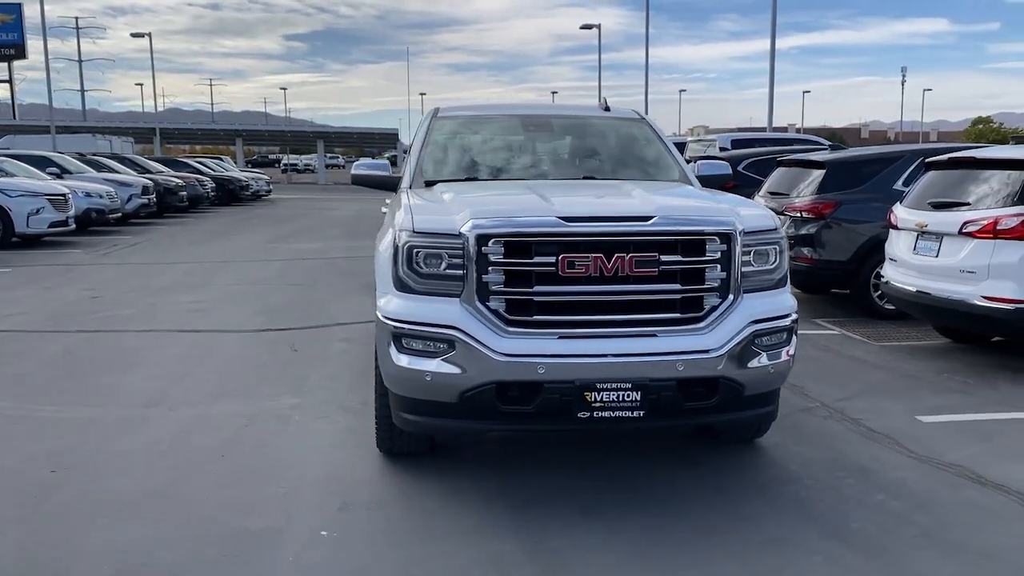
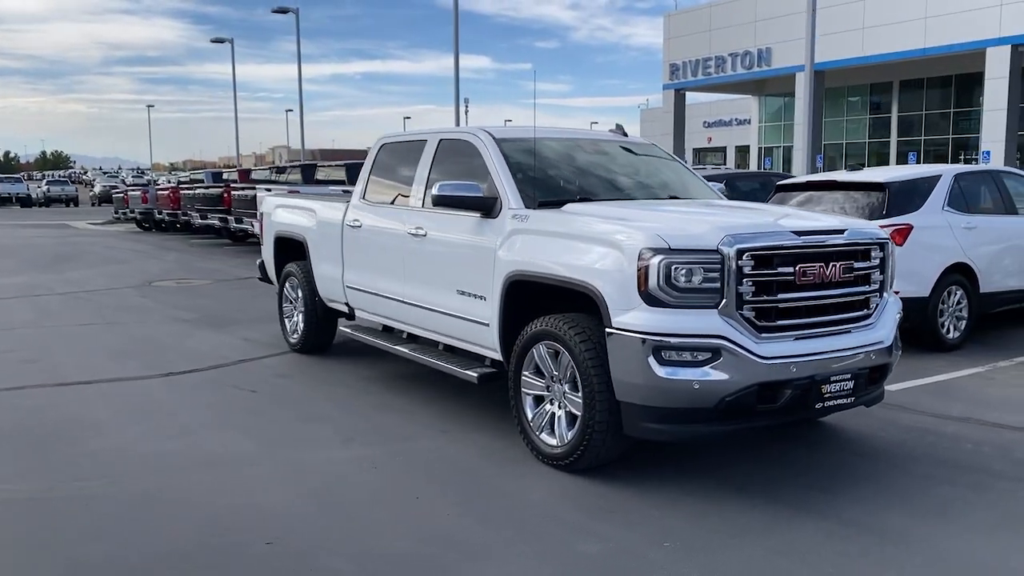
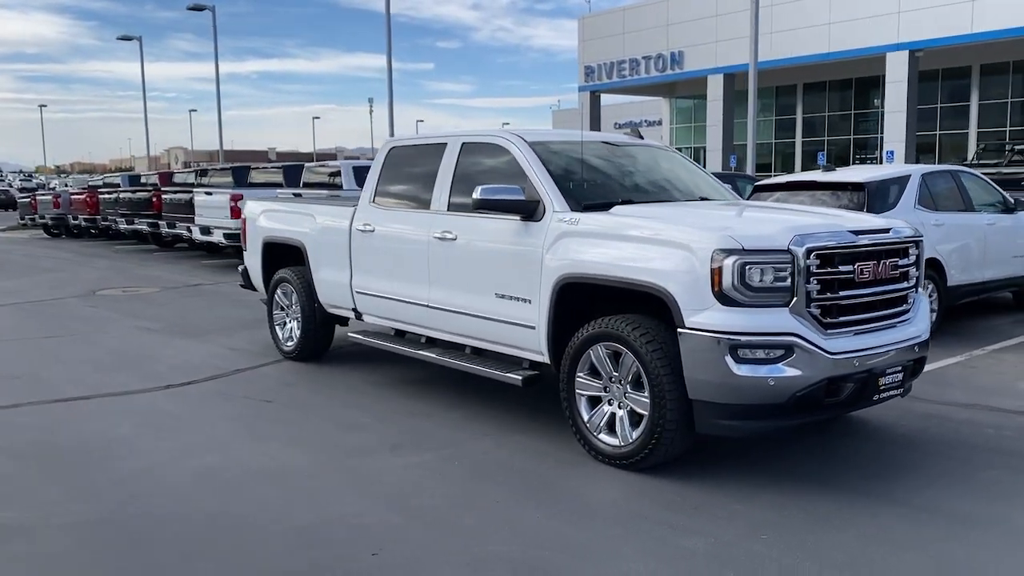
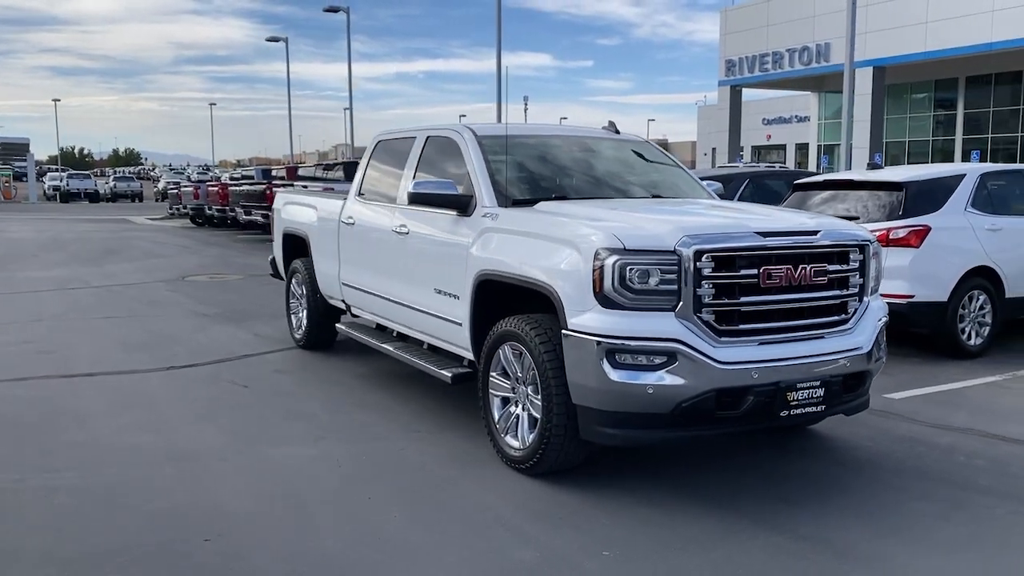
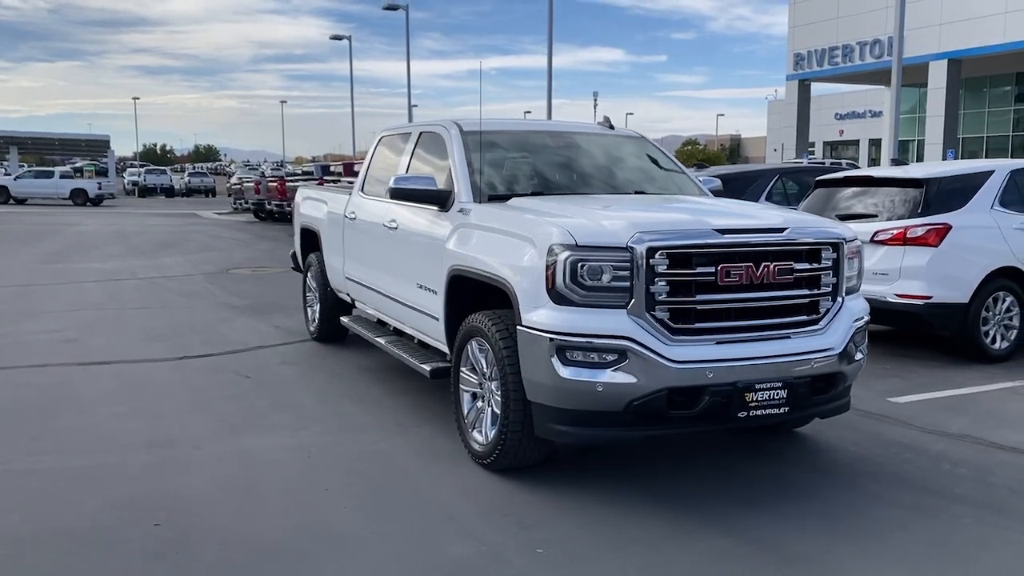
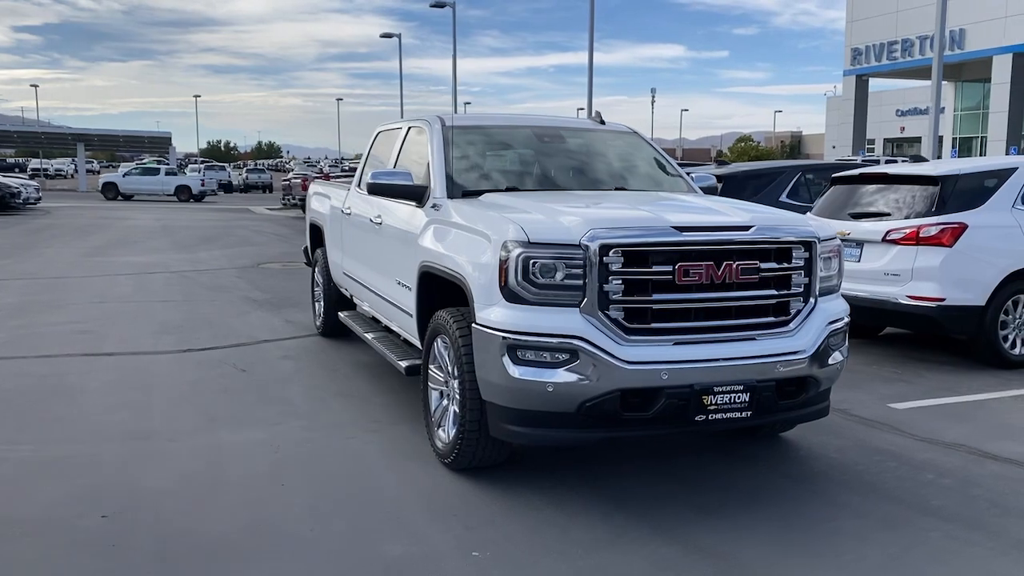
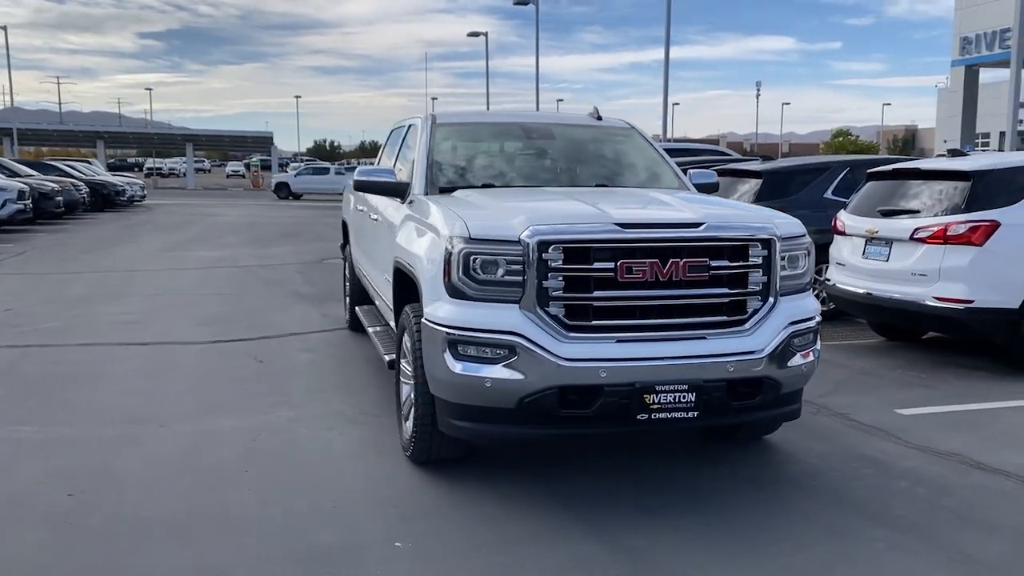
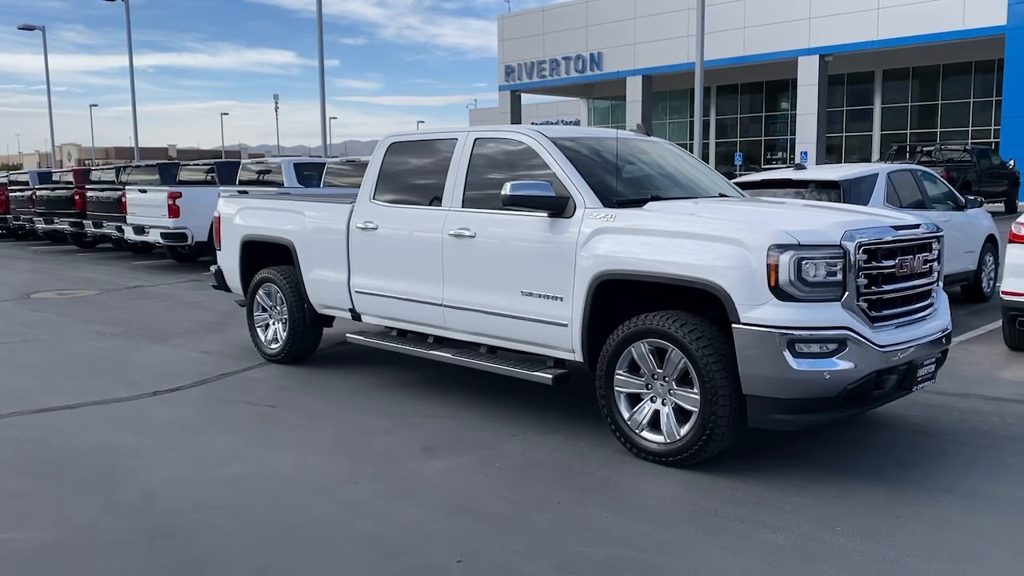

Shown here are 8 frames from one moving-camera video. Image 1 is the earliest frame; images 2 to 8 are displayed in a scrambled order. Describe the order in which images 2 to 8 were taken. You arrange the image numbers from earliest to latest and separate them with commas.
7, 6, 5, 4, 2, 3, 8
